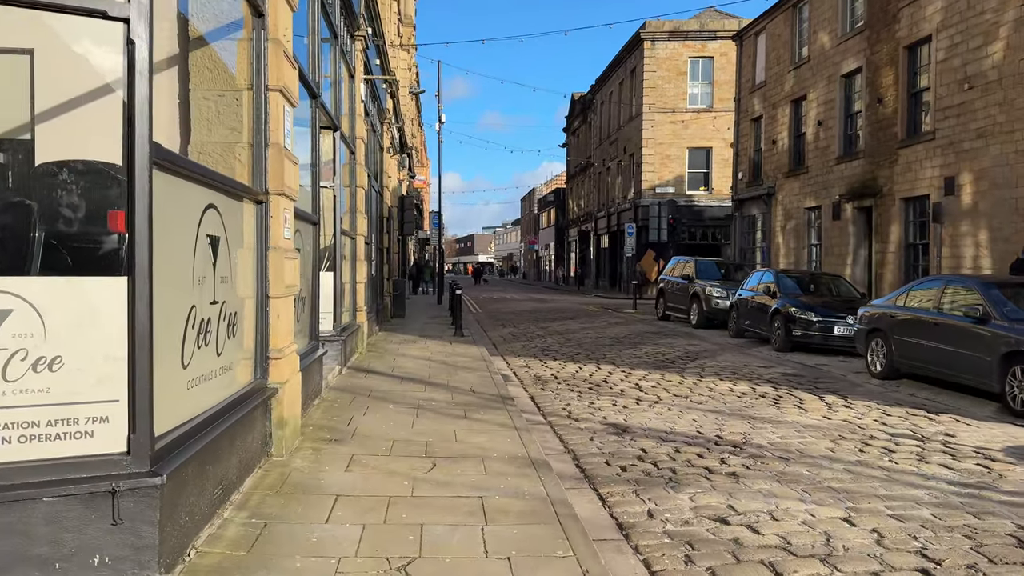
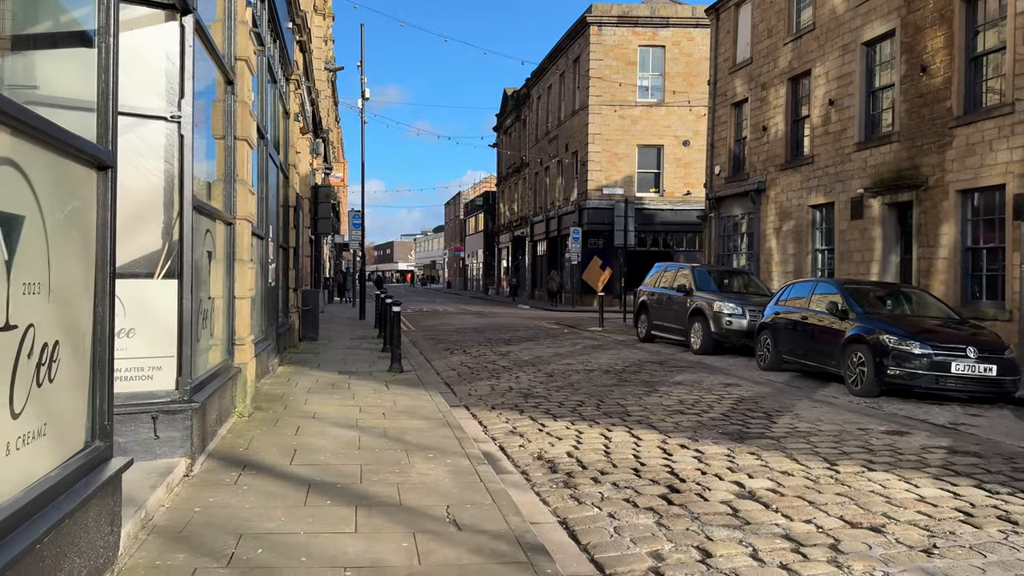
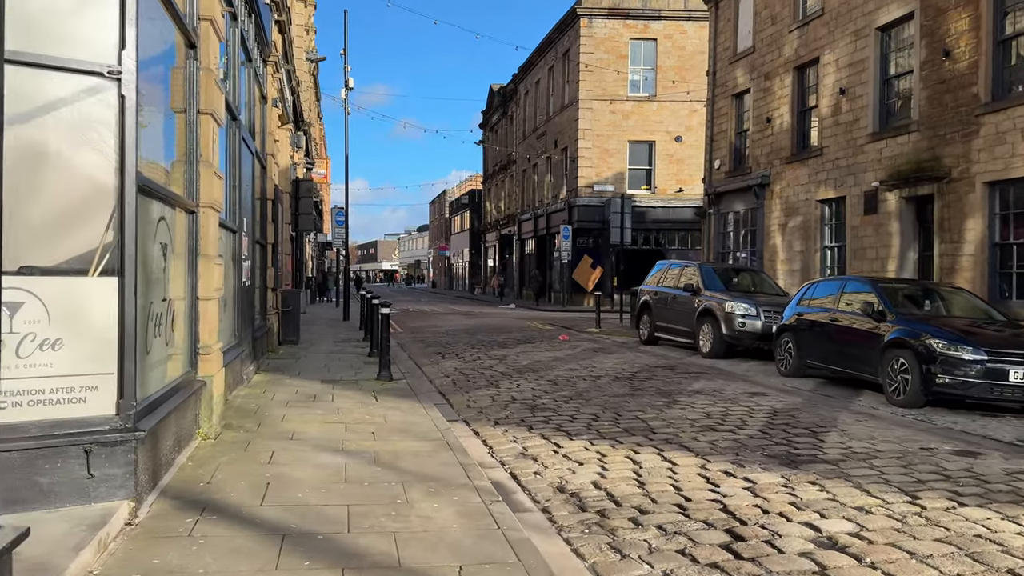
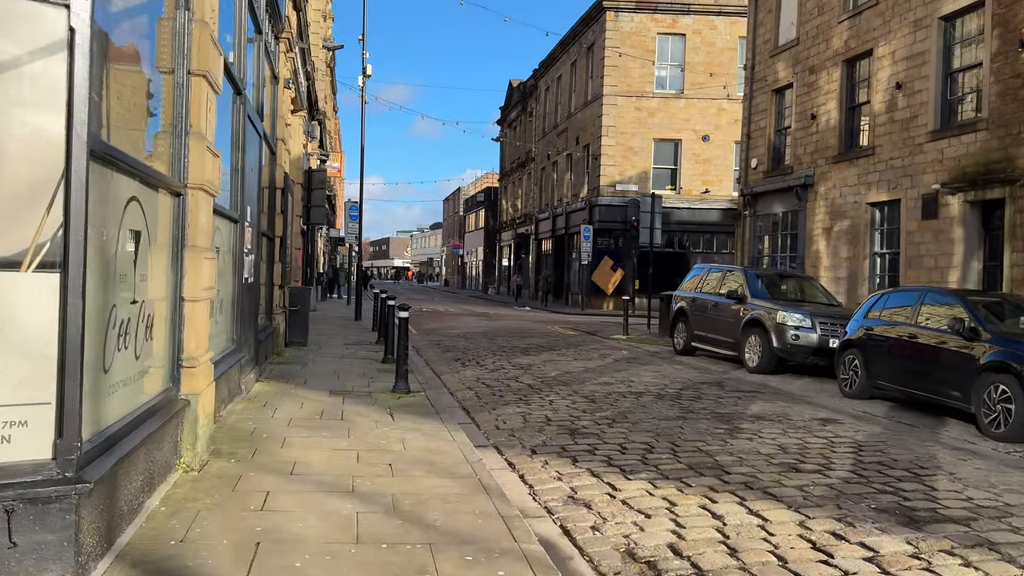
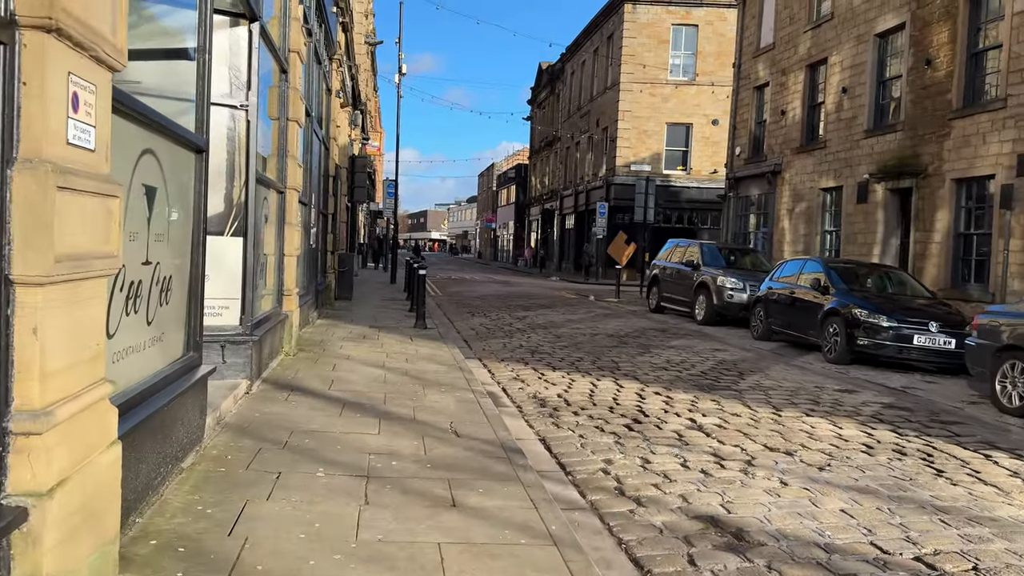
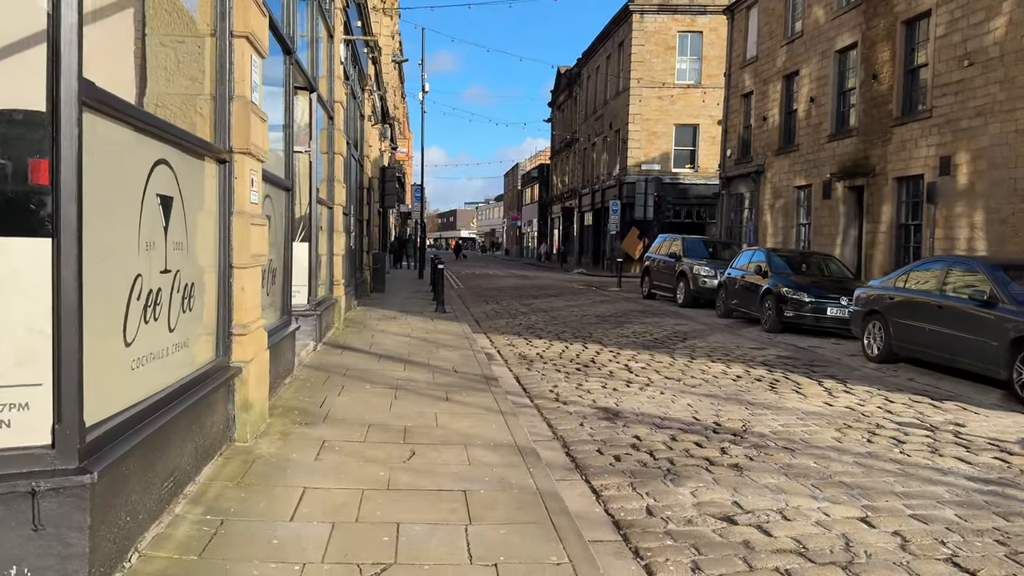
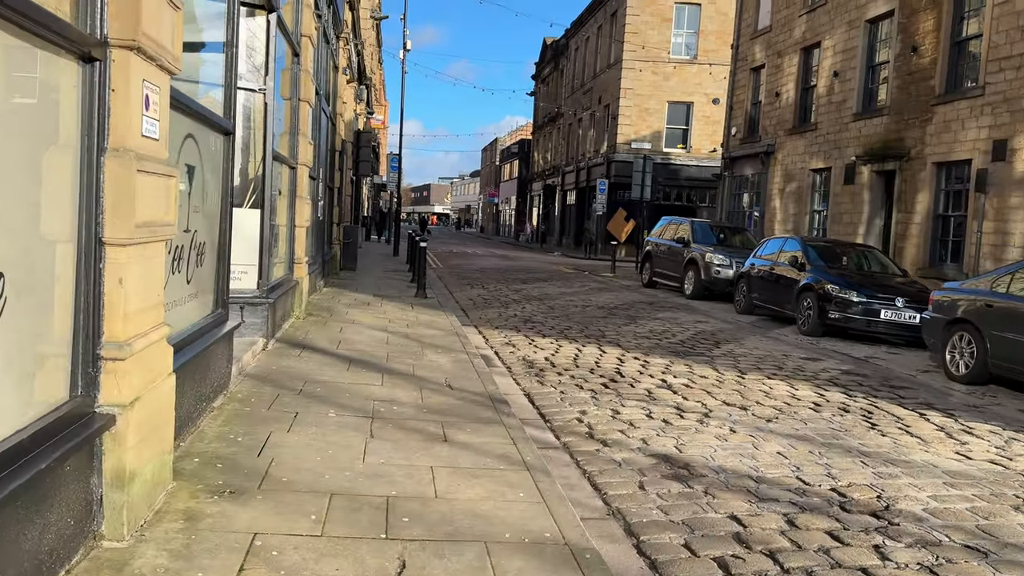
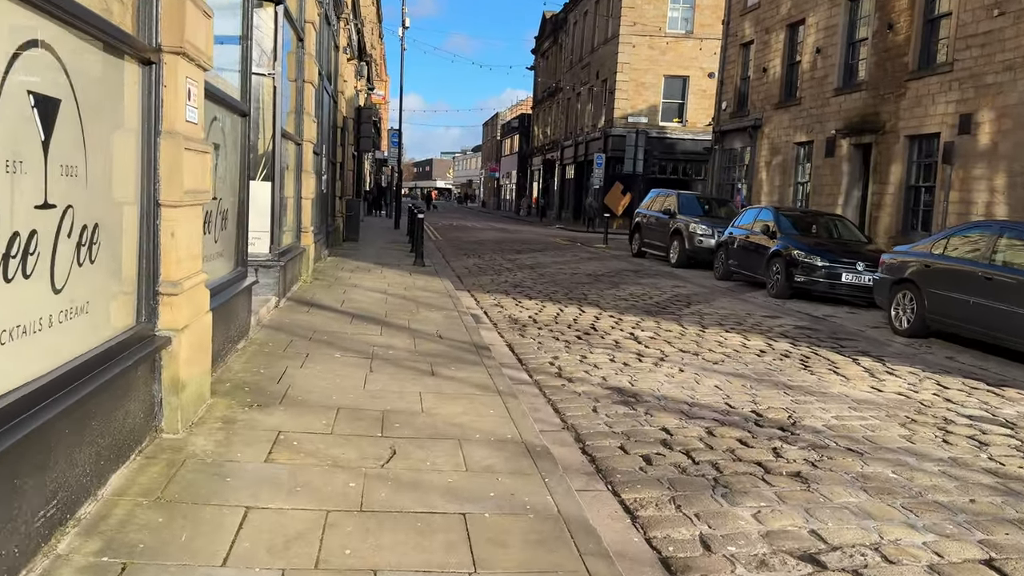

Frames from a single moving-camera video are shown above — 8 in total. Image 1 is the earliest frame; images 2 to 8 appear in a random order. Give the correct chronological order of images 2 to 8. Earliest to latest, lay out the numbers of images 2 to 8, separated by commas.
6, 8, 7, 5, 2, 3, 4
